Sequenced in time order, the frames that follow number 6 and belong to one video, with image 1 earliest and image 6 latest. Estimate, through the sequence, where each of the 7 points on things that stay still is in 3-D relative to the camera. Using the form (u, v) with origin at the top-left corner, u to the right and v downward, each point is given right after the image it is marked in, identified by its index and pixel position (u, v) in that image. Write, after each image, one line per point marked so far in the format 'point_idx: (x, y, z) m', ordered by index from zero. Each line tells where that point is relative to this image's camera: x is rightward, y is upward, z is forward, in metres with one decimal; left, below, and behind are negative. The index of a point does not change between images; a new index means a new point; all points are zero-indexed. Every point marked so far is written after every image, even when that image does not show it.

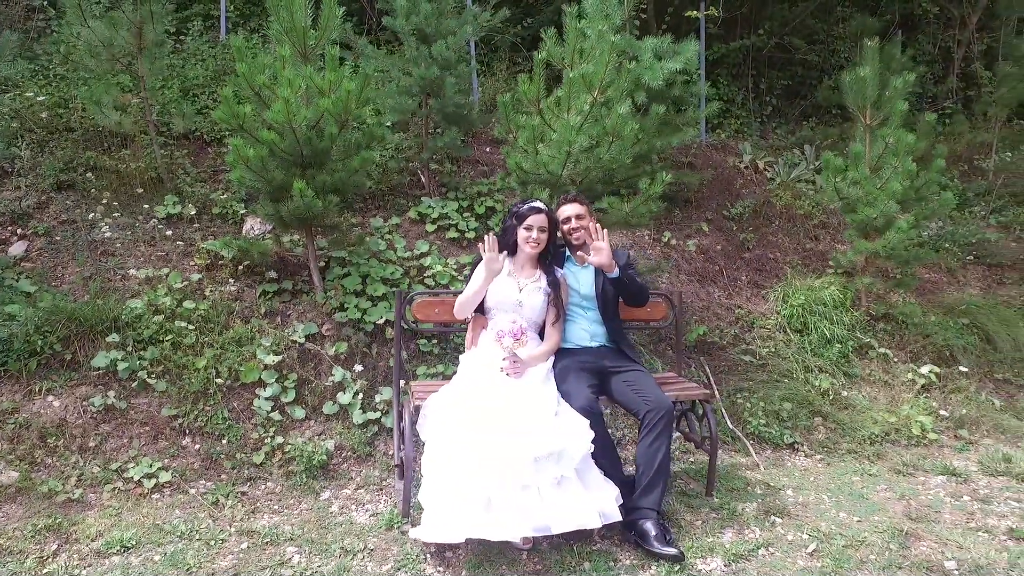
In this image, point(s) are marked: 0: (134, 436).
0: (-1.7, -0.6, +3.1) m
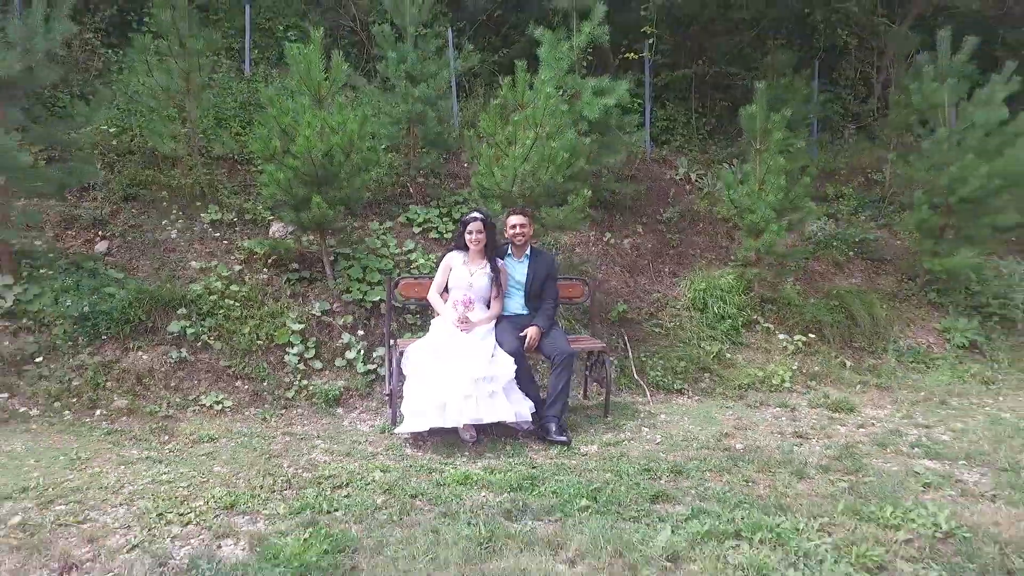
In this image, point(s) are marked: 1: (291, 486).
0: (-1.9, -0.6, +4.4) m
1: (-0.9, -0.8, +3.0) m
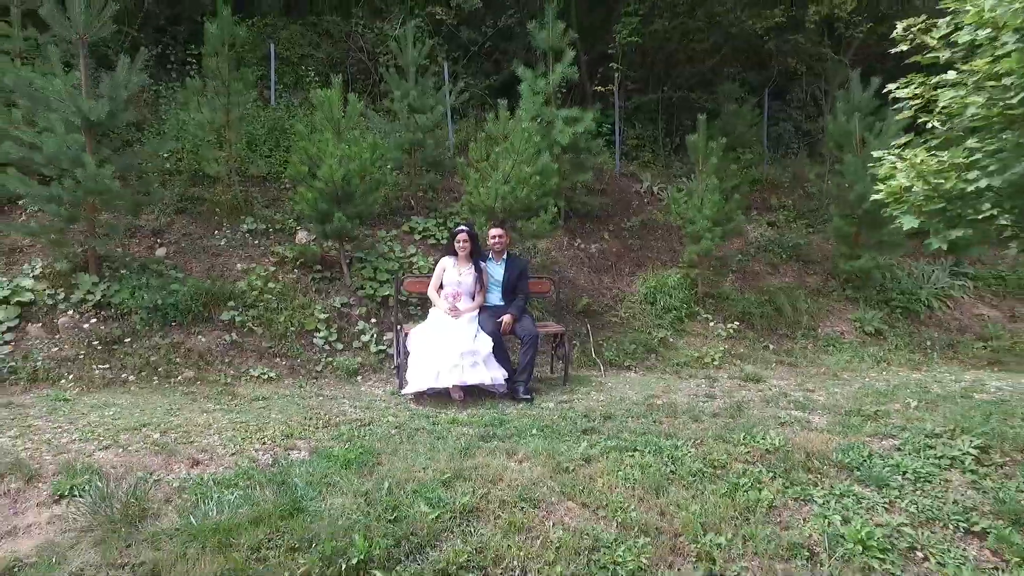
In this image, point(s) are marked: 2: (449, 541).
0: (-2.1, -0.5, +5.6) m
1: (-1.1, -0.8, +4.2) m
2: (-0.3, -1.0, +2.9) m
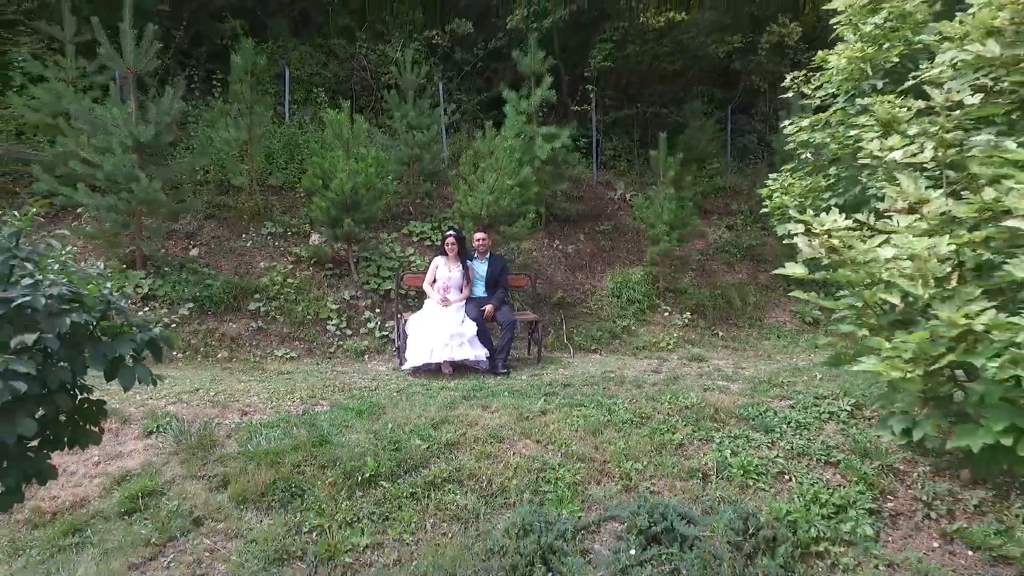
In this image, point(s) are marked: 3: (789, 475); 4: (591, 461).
0: (-2.3, -0.5, +6.7) m
1: (-1.2, -0.7, +5.2) m
2: (-0.4, -1.0, +3.9) m
3: (+1.6, -1.1, +4.0) m
4: (+0.4, -1.0, +4.0) m
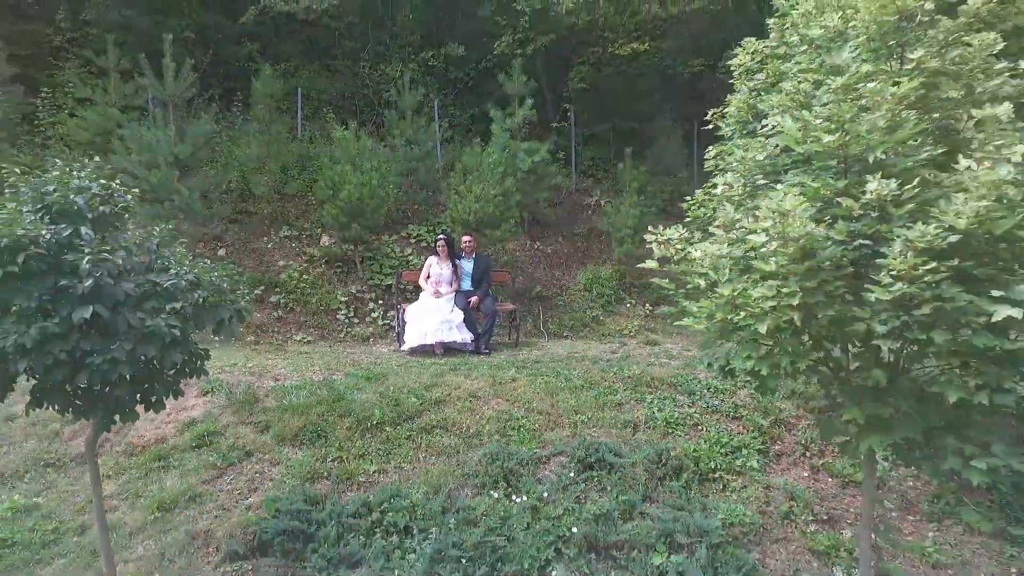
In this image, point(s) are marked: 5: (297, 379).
0: (-2.5, -0.4, +7.8) m
1: (-1.4, -0.7, +6.4) m
2: (-0.6, -0.9, +5.1) m
3: (+1.4, -1.0, +5.2) m
4: (+0.3, -0.9, +5.2) m
5: (-1.7, -0.7, +5.7) m
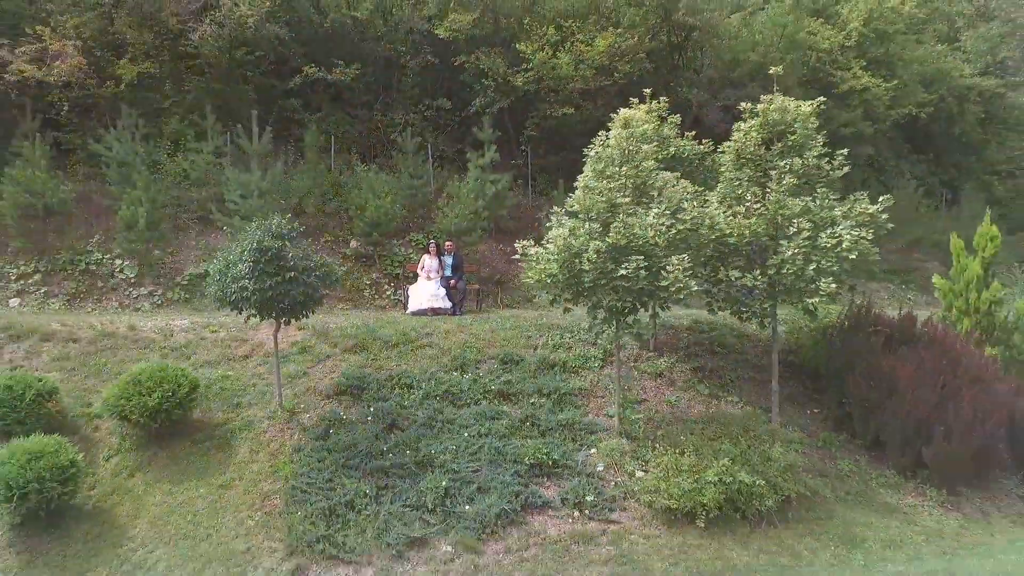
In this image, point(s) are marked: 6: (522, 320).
0: (-3.0, -0.2, +12.0) m
1: (-2.0, -0.5, +10.5) m
2: (-1.2, -0.7, +9.2) m
3: (+0.8, -0.8, +9.4) m
4: (-0.3, -0.7, +9.3) m
5: (-2.3, -0.5, +9.8) m
6: (+0.1, -0.5, +10.4) m
